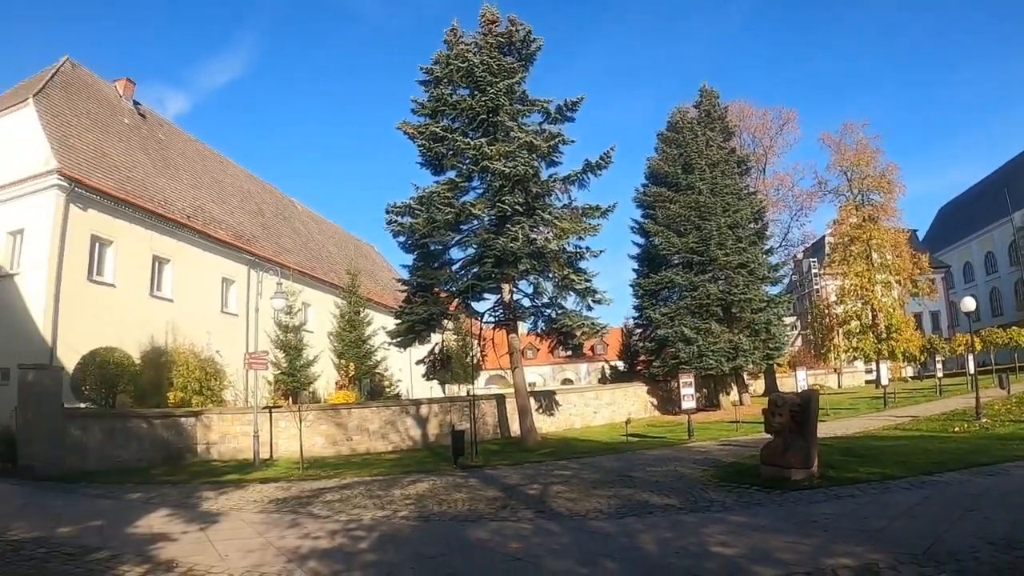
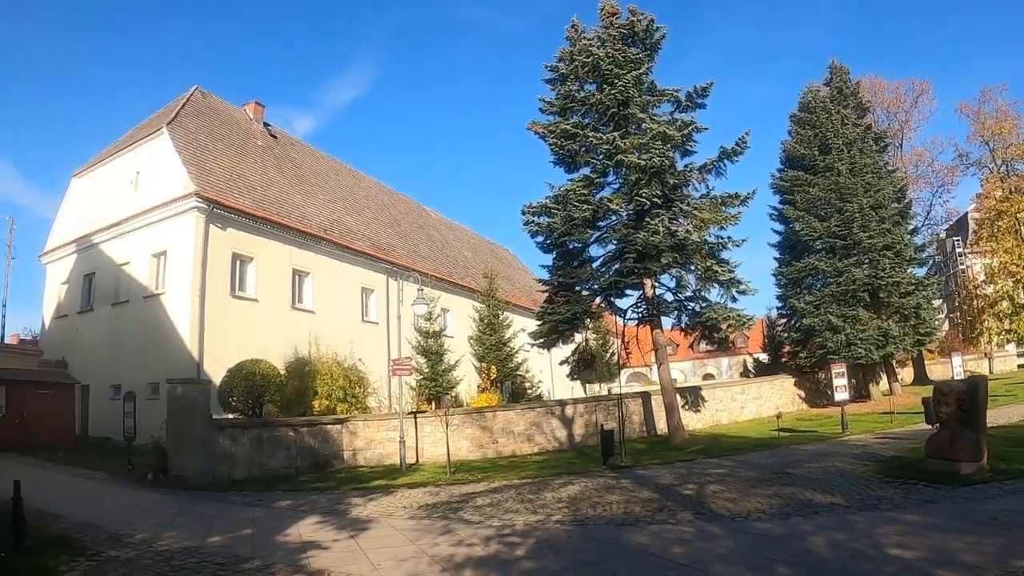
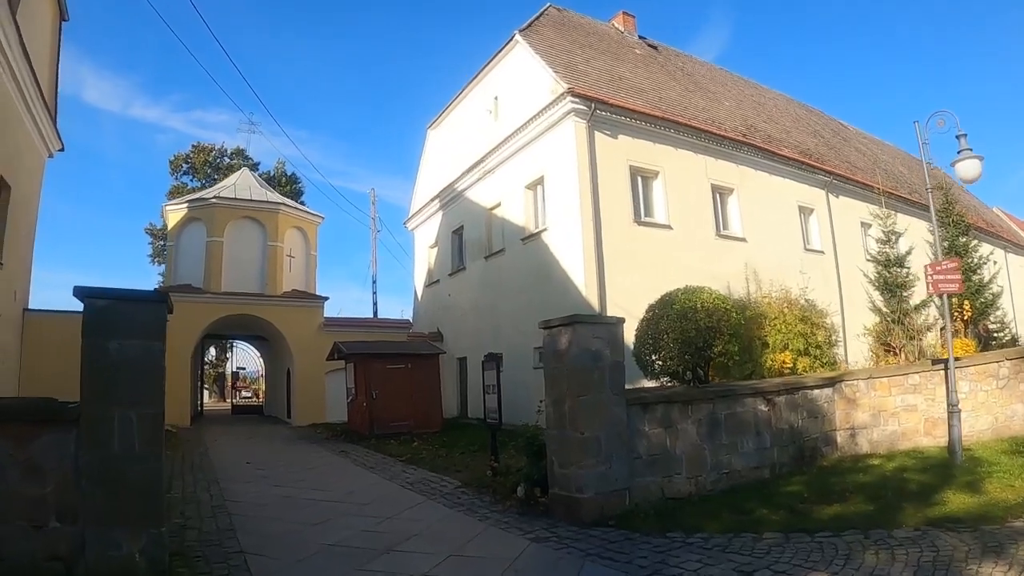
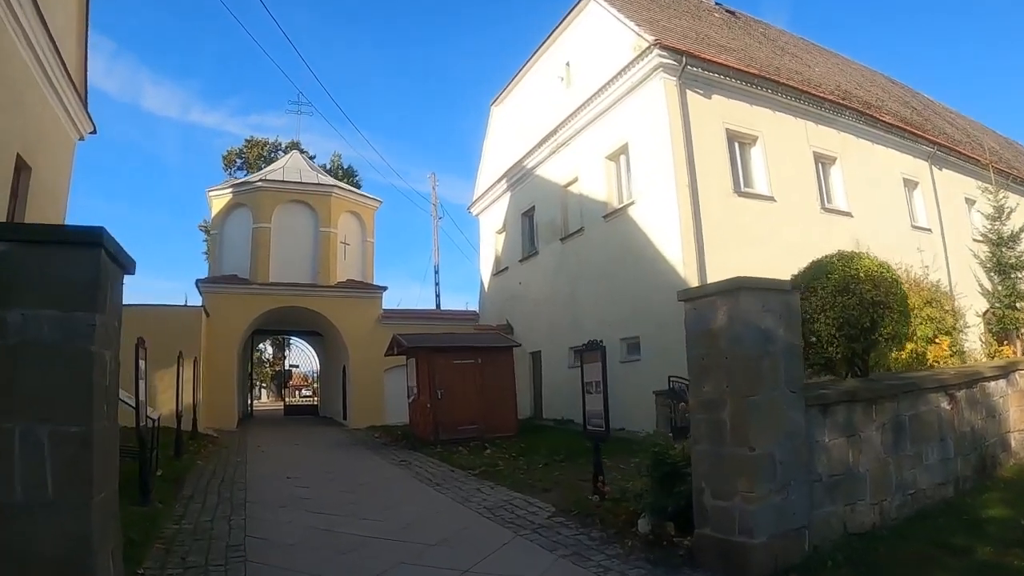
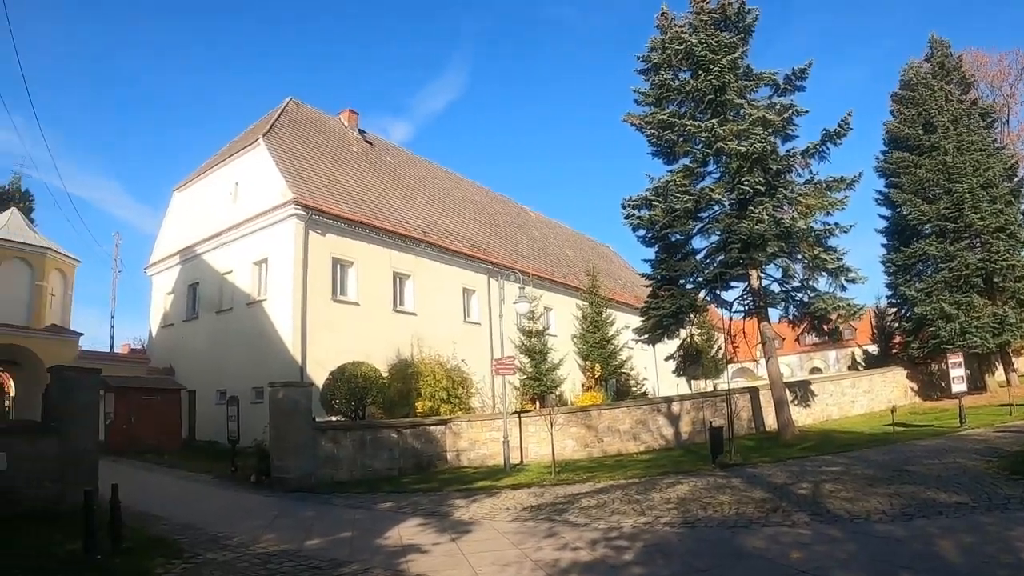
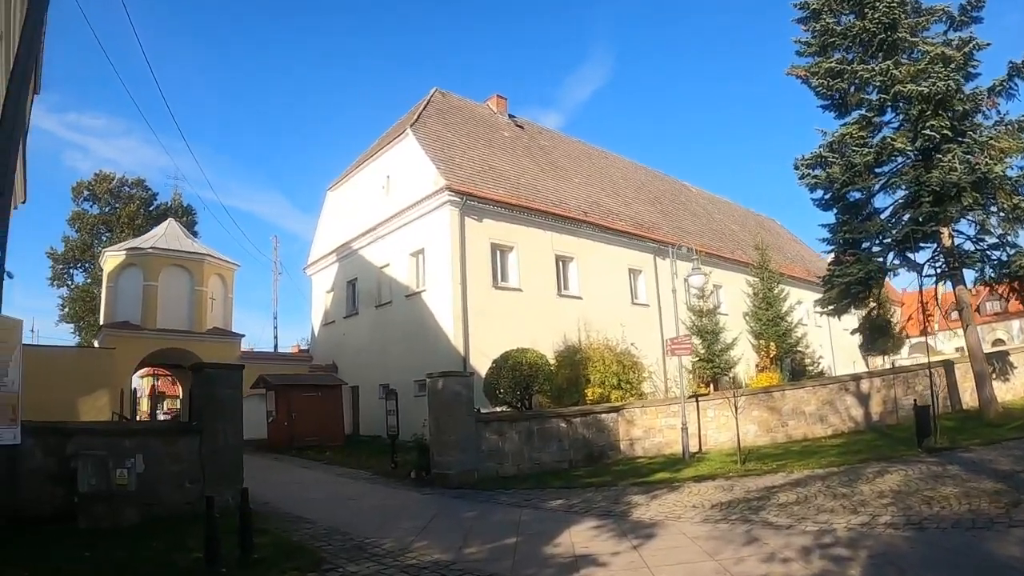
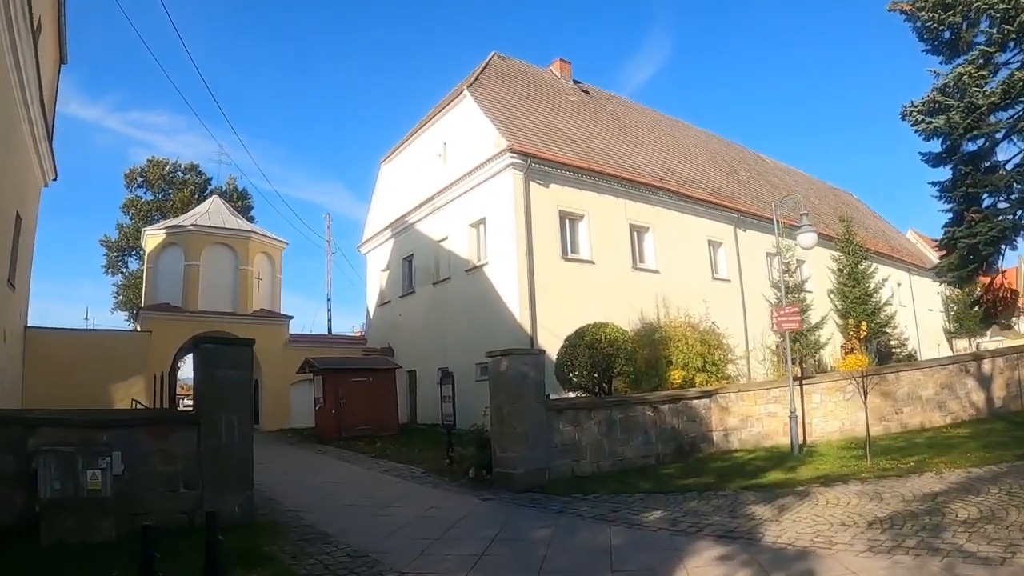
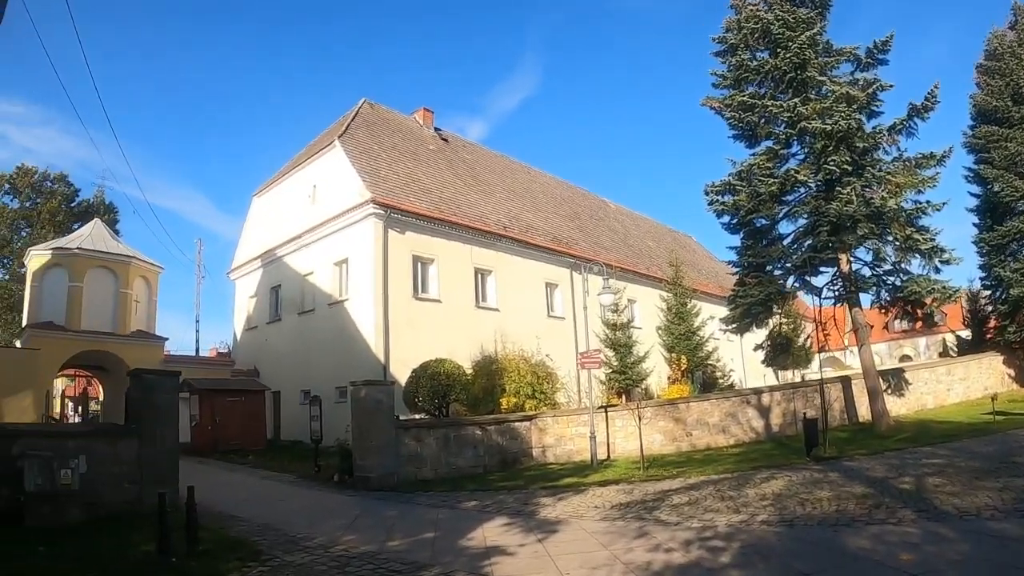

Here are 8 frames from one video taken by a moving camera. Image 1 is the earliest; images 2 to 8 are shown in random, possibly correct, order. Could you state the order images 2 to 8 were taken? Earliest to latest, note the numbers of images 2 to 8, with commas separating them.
2, 5, 8, 6, 7, 3, 4
